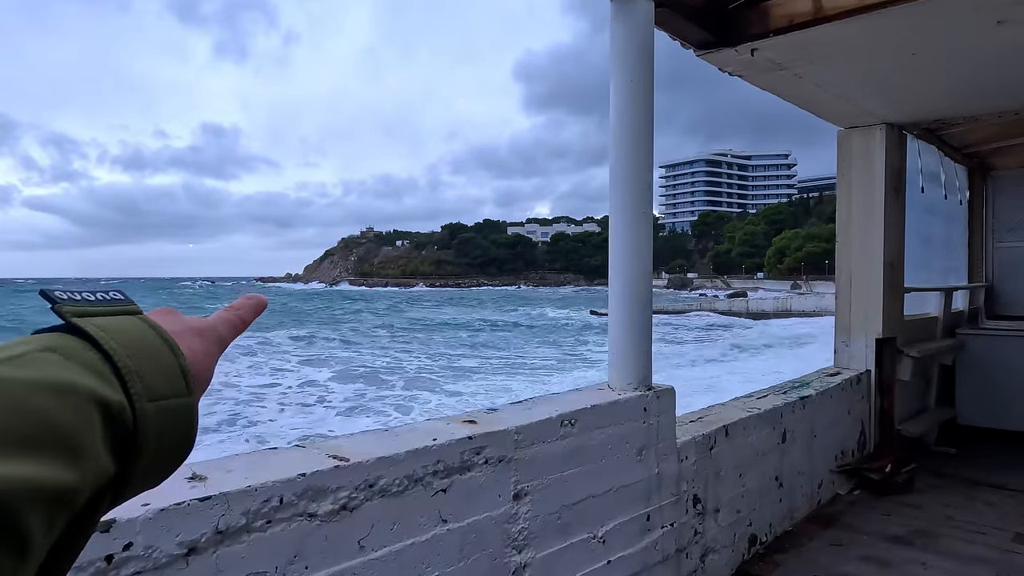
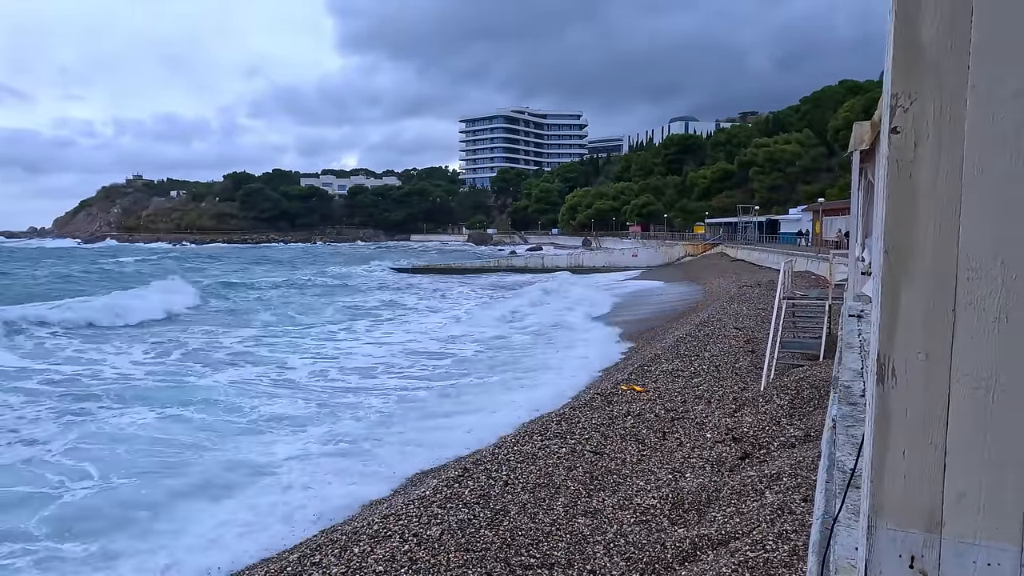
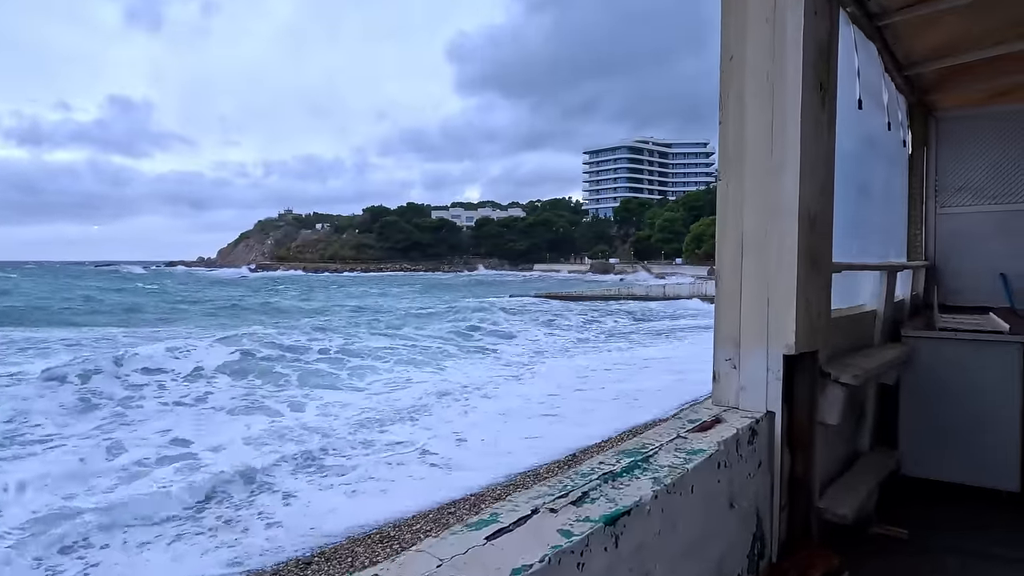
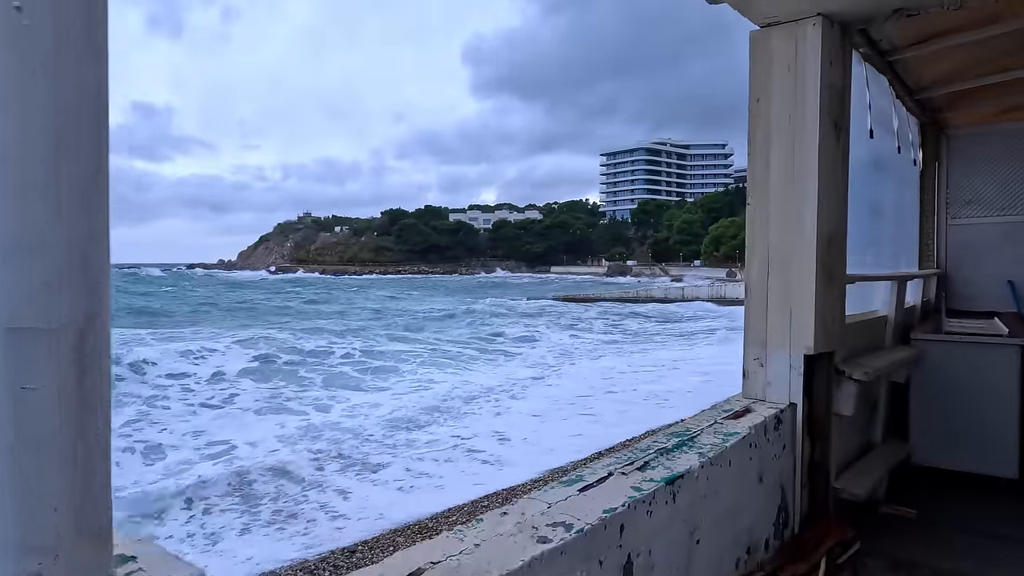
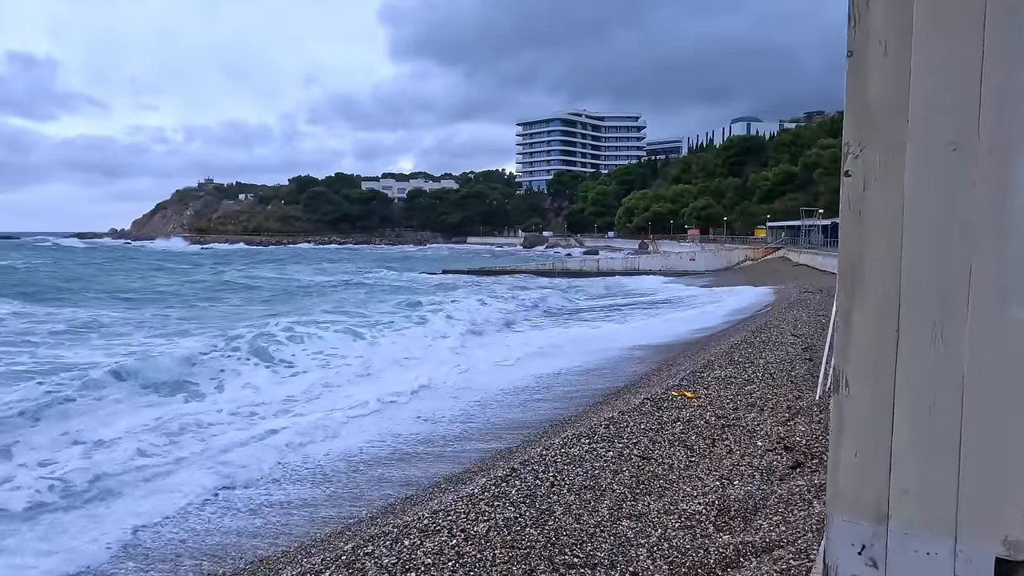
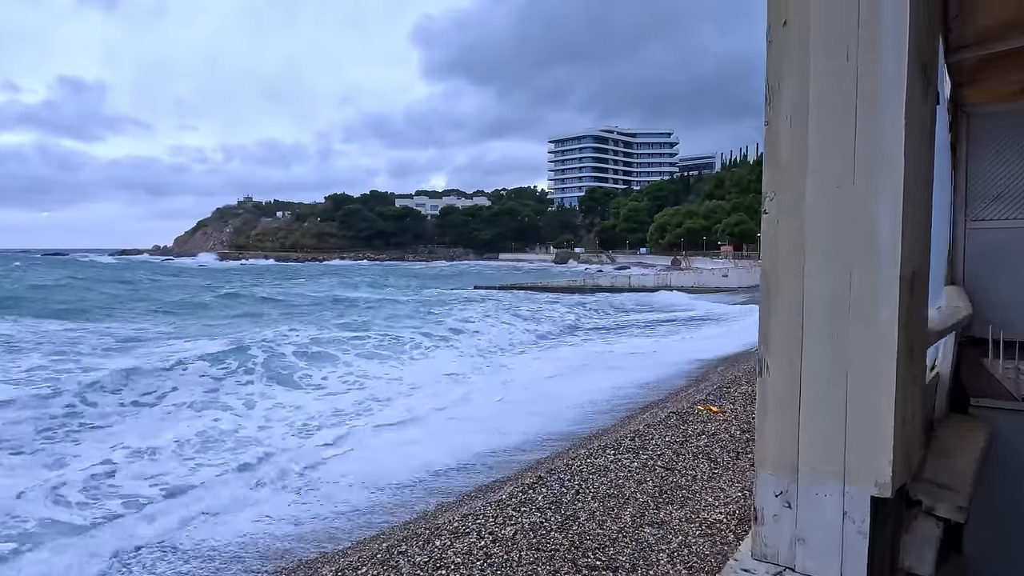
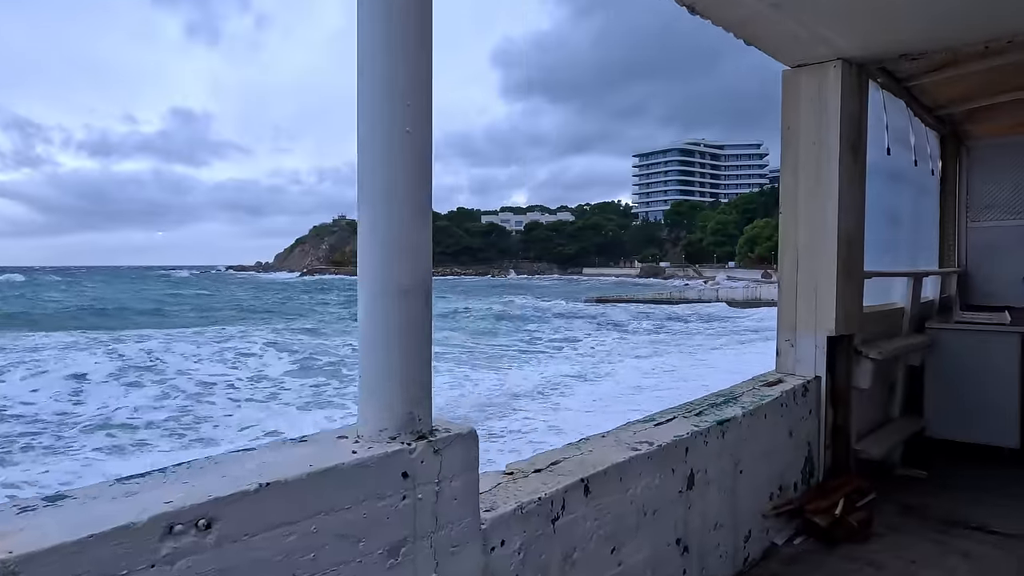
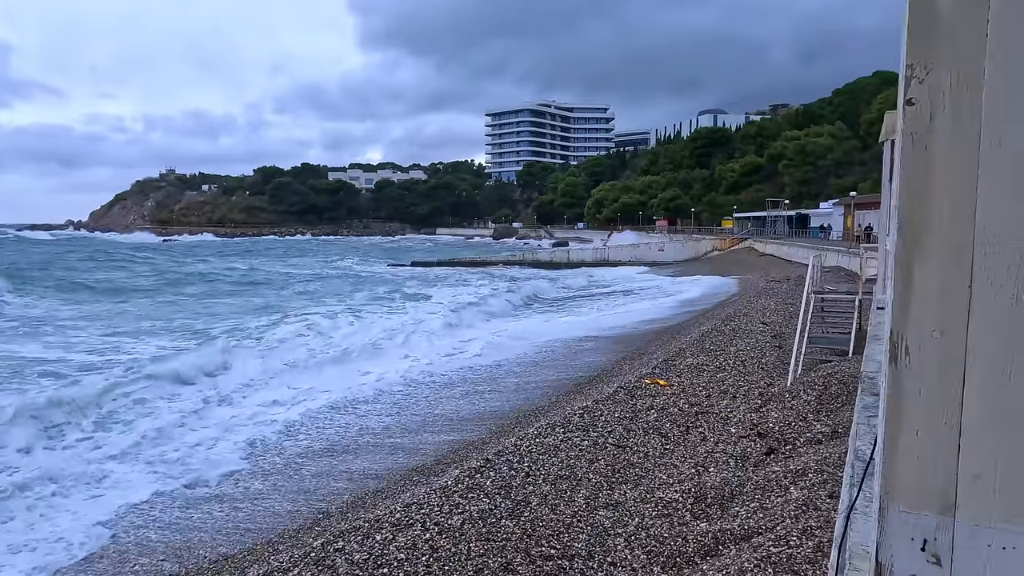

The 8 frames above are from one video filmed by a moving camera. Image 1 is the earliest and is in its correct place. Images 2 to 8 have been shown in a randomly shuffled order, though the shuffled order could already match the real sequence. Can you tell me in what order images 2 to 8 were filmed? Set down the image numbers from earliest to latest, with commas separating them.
7, 4, 3, 6, 5, 8, 2
